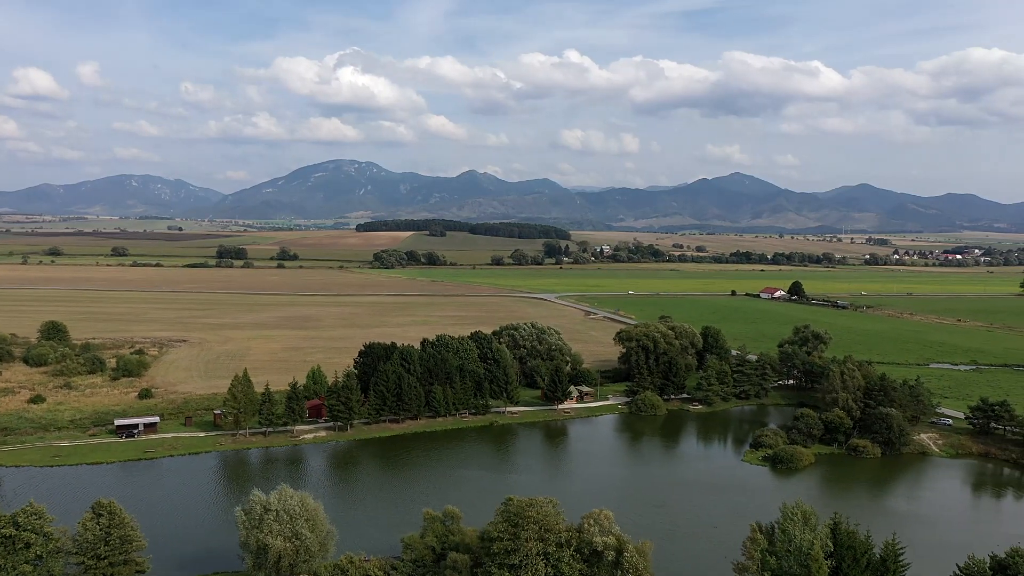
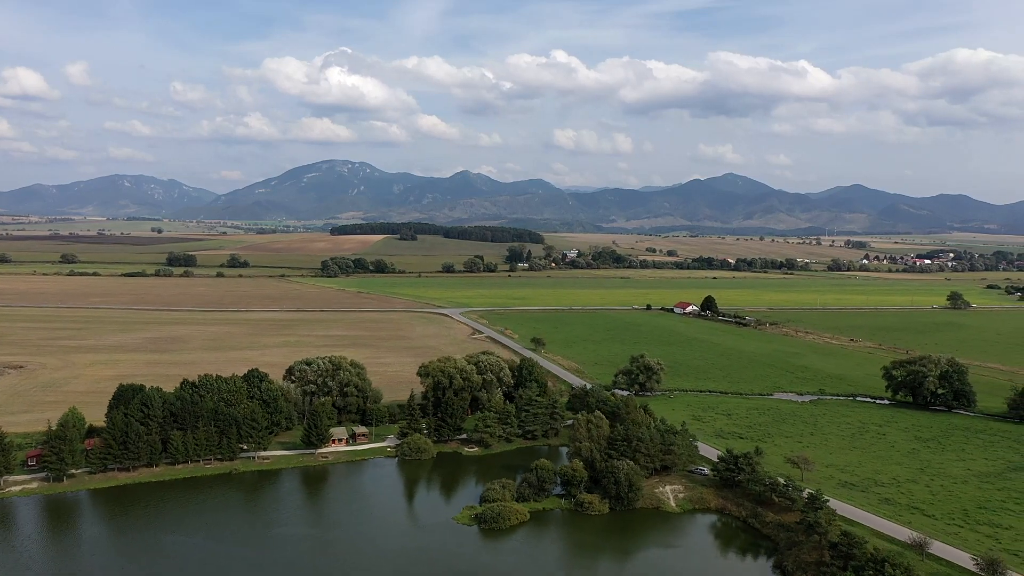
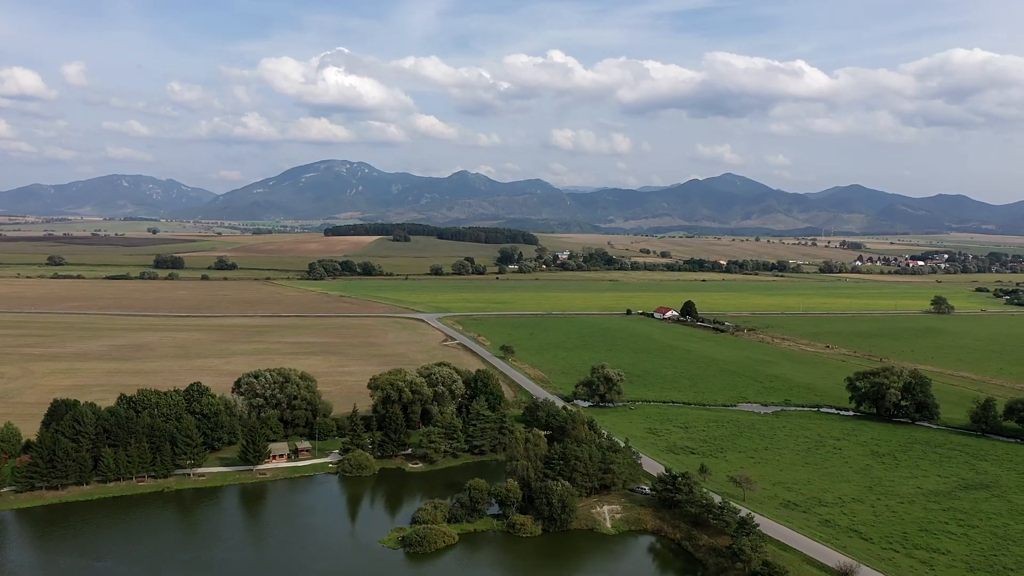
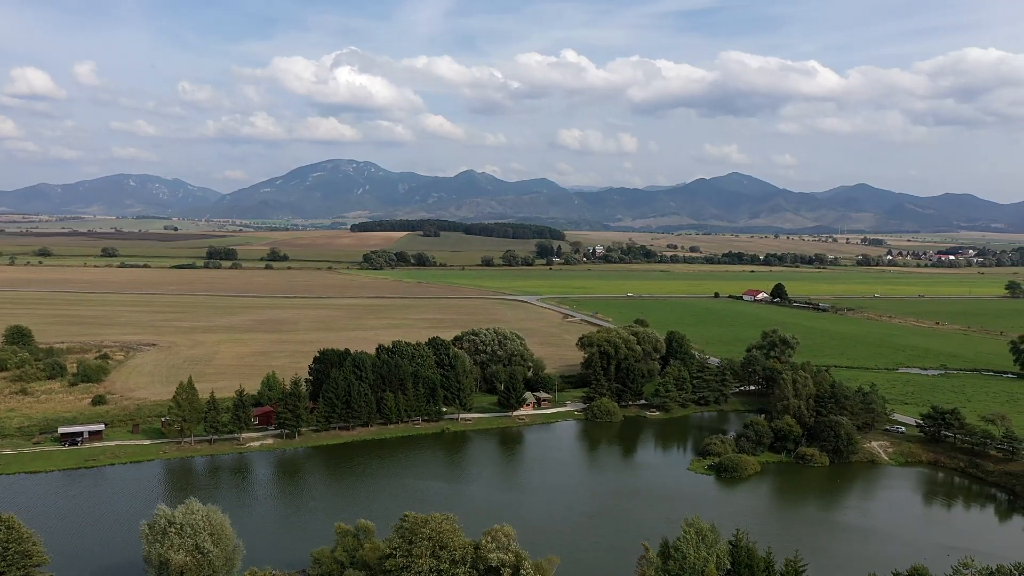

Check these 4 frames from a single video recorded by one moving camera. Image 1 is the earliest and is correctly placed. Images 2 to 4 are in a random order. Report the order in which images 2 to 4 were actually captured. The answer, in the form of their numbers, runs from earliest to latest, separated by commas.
4, 2, 3
